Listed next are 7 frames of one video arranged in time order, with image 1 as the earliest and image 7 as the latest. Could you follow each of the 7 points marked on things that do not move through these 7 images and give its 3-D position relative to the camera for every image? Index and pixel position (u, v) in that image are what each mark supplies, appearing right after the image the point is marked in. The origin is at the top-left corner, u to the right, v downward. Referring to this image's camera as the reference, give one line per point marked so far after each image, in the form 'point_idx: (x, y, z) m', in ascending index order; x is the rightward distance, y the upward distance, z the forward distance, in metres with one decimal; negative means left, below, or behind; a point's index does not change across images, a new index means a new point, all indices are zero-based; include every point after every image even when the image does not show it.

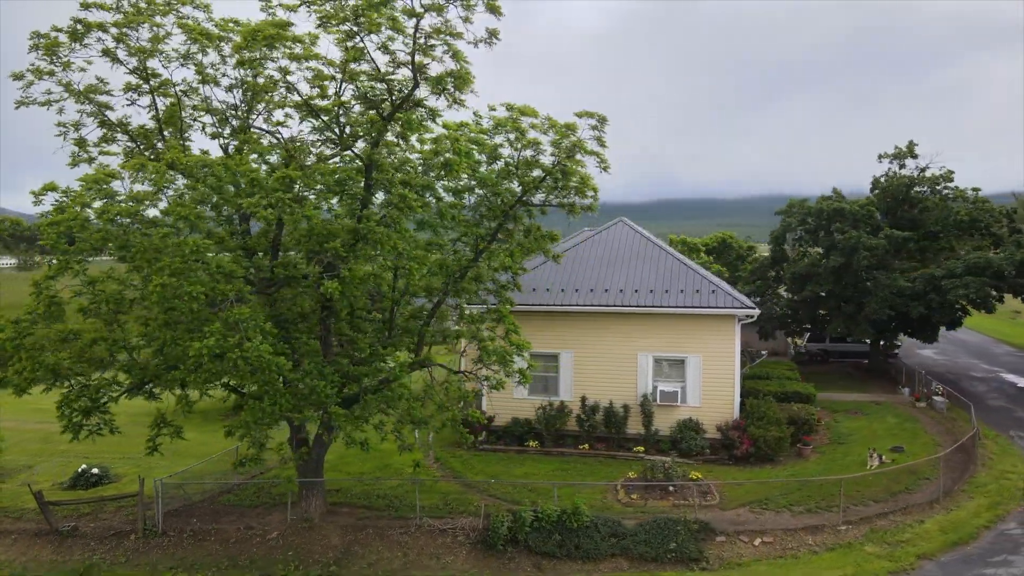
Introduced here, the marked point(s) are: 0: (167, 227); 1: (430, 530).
0: (-5.3, +1.0, +9.5) m
1: (-1.6, -4.8, +12.6) m
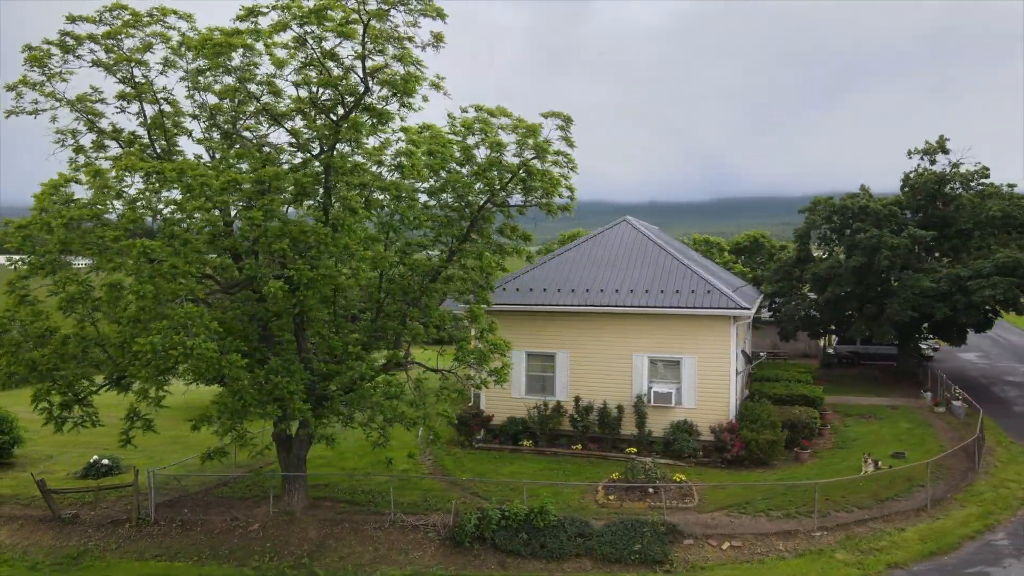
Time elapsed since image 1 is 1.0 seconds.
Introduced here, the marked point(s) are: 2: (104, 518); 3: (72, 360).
0: (-6.1, +1.0, +9.9) m
1: (-2.2, -4.7, +12.8) m
2: (-9.4, -5.3, +14.8) m
3: (-7.1, -1.2, +10.0) m
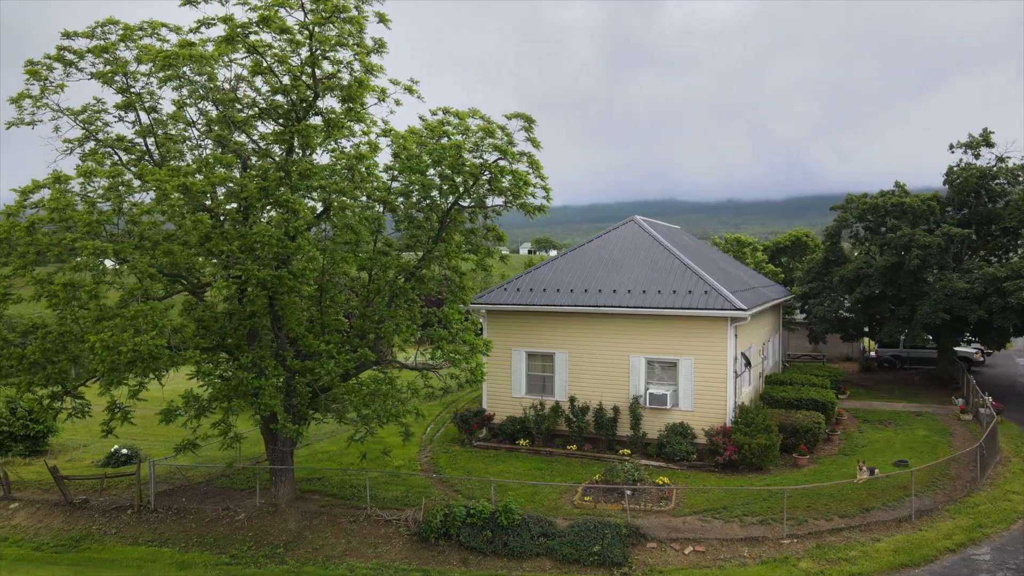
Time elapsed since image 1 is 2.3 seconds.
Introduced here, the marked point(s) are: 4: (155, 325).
0: (-6.9, +1.0, +10.6) m
1: (-2.8, -4.7, +13.1) m
2: (-9.8, -5.3, +15.7) m
3: (-7.9, -1.1, +10.7) m
4: (-5.9, -0.6, +10.3) m
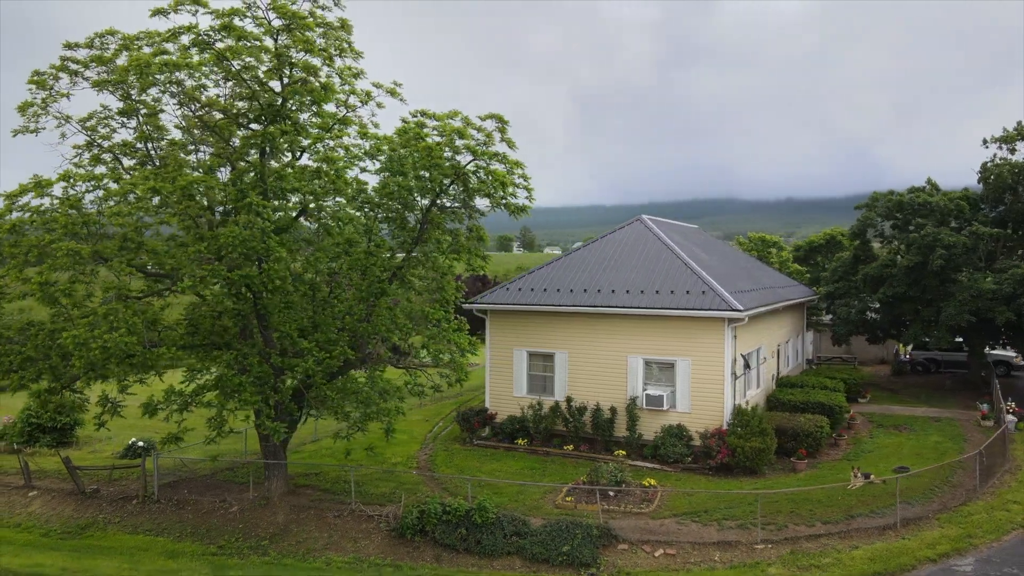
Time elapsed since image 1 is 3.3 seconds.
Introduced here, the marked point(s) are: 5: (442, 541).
0: (-7.4, +1.0, +11.1) m
1: (-3.2, -4.7, +13.3) m
2: (-10.1, -5.3, +16.4) m
3: (-8.4, -1.1, +11.3) m
4: (-6.4, -0.6, +10.7) m
5: (-1.3, -4.7, +11.9) m
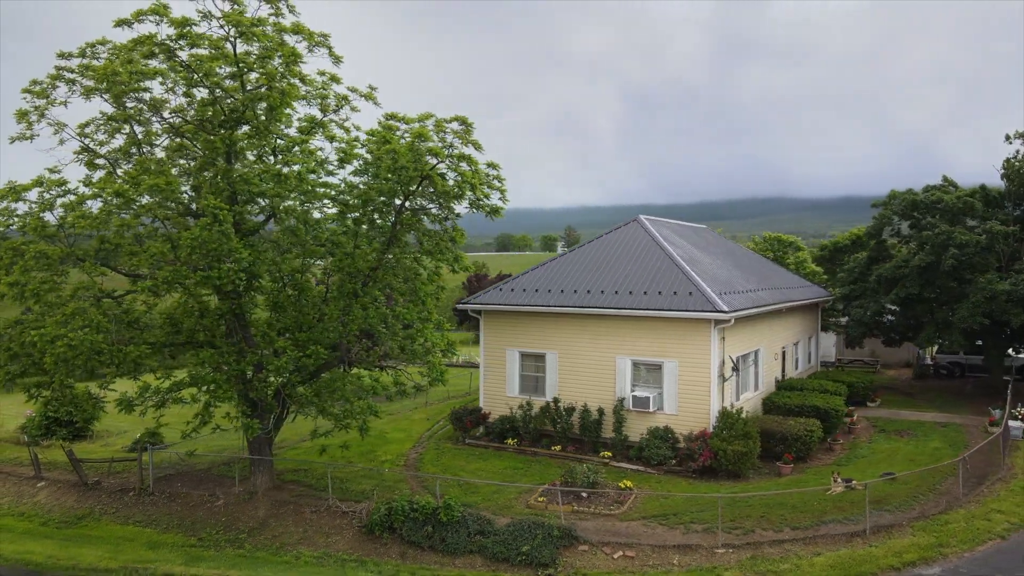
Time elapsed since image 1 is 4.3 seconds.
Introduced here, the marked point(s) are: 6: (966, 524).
0: (-8.1, +1.0, +11.6) m
1: (-3.8, -4.7, +13.6) m
2: (-10.5, -5.3, +17.0) m
3: (-9.1, -1.1, +11.8) m
4: (-7.2, -0.6, +11.2) m
5: (-2.0, -4.7, +12.1) m
6: (+8.3, -4.3, +11.6) m
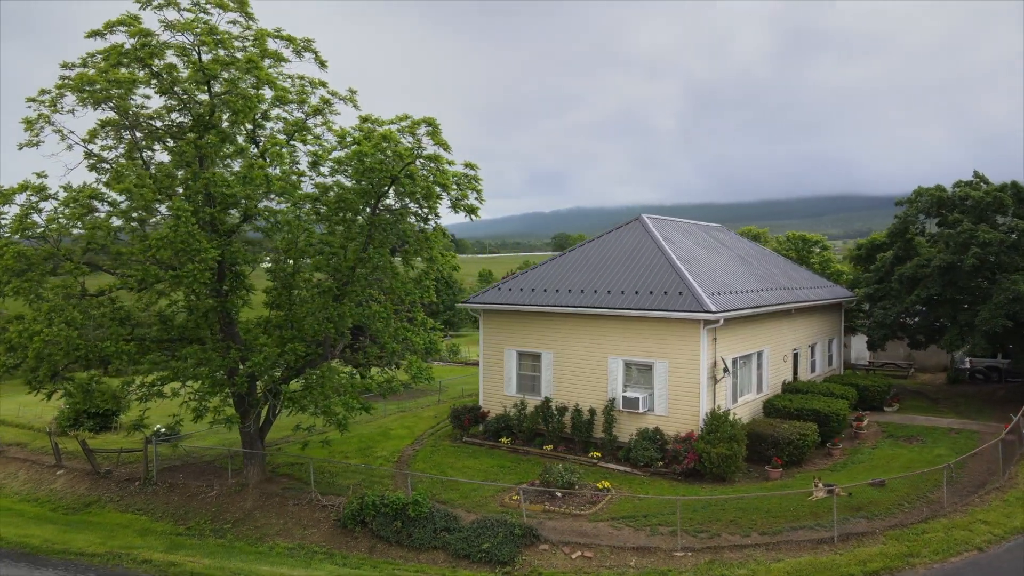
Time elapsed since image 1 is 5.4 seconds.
0: (-8.7, +1.0, +12.2) m
1: (-4.3, -4.7, +13.9) m
2: (-10.7, -5.2, +17.8) m
3: (-9.7, -1.1, +12.5) m
4: (-7.8, -0.6, +11.8) m
5: (-2.6, -4.7, +12.3) m
6: (+7.6, -4.3, +11.2) m
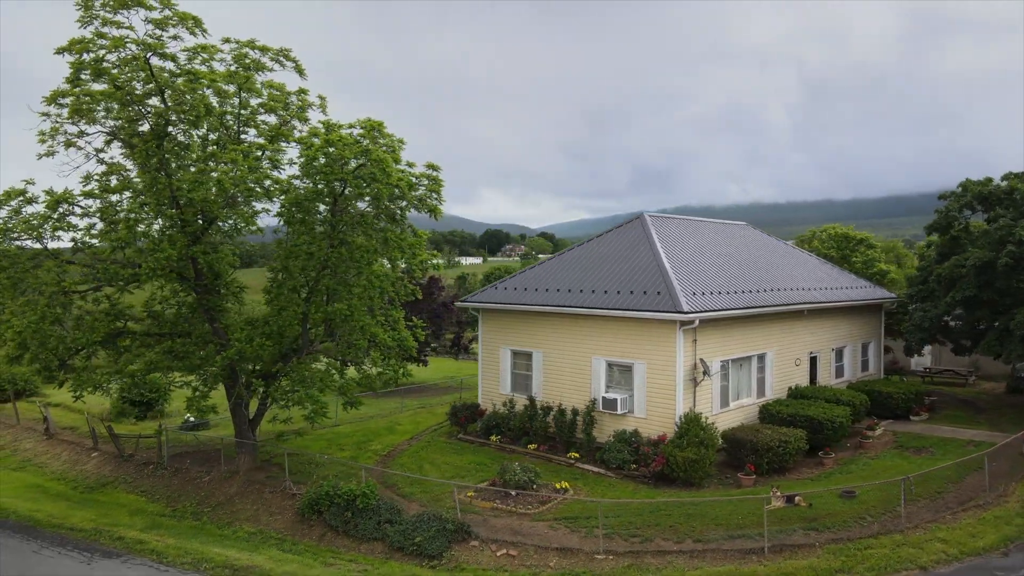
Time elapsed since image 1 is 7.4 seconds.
0: (-9.8, +1.1, +13.5) m
1: (-5.2, -4.7, +14.7) m
2: (-11.1, -5.2, +19.3) m
3: (-10.7, -1.1, +13.9) m
4: (-8.9, -0.6, +13.0) m
5: (-3.7, -4.7, +12.9) m
6: (+6.3, -4.3, +10.6) m
